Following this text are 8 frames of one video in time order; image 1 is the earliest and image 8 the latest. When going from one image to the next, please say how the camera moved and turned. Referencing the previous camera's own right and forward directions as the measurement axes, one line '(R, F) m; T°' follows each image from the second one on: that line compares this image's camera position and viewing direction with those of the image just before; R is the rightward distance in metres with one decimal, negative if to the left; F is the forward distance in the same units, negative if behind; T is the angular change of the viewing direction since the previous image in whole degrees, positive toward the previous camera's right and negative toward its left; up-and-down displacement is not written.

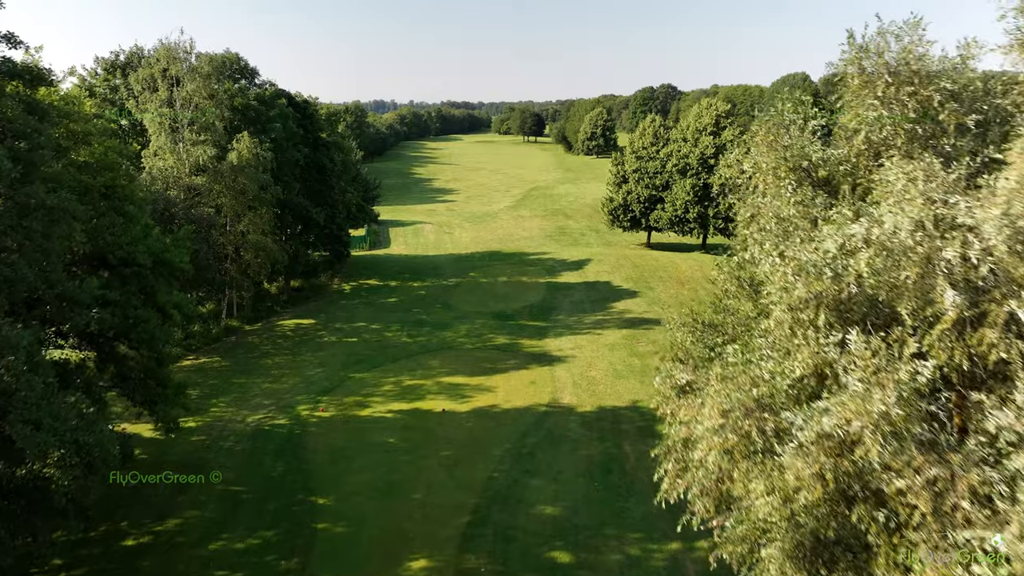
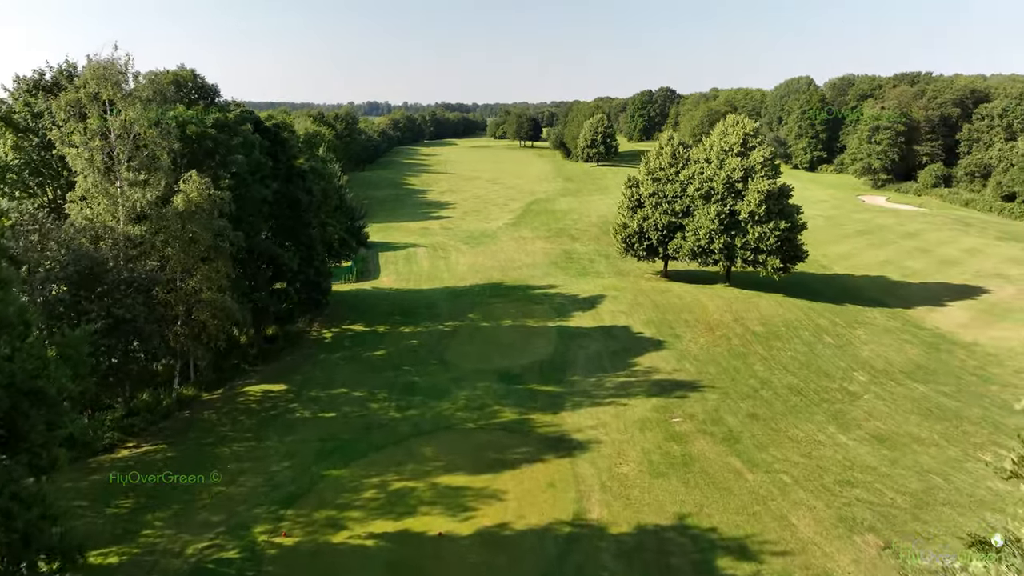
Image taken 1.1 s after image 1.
(-0.4, +3.8) m; 0°
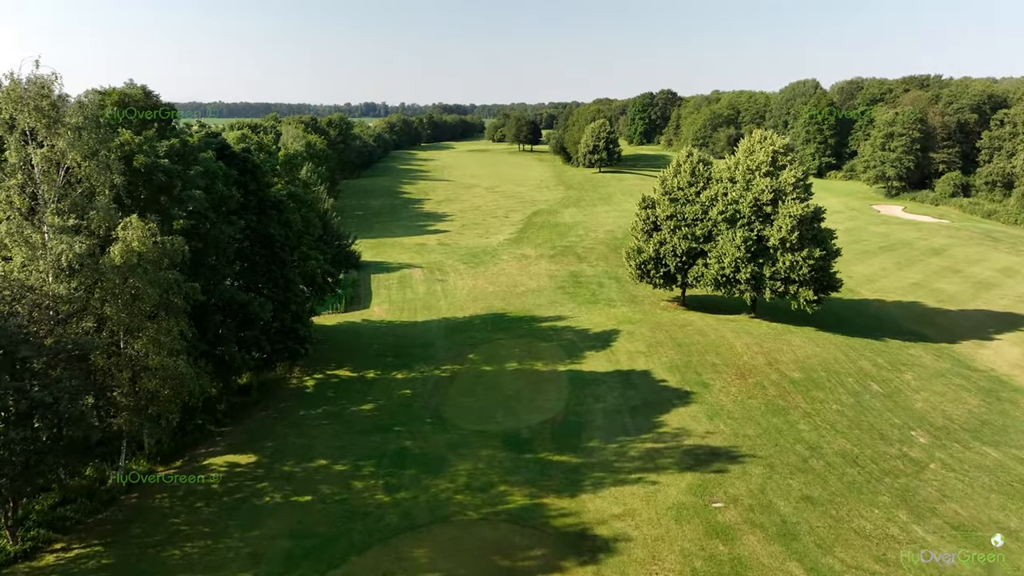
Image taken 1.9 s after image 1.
(-0.3, +3.1) m; 0°
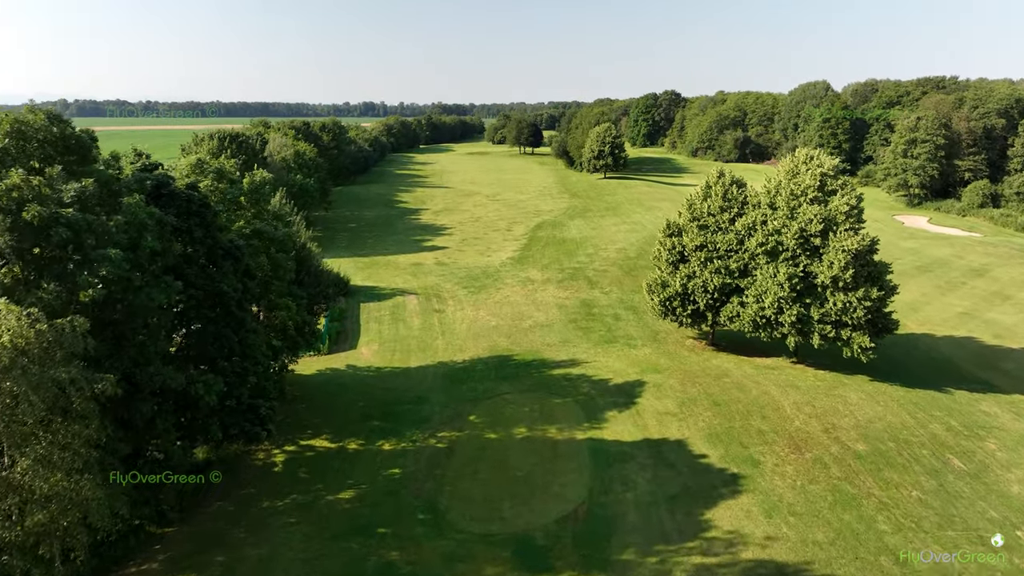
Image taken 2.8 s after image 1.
(-0.3, +3.9) m; 0°
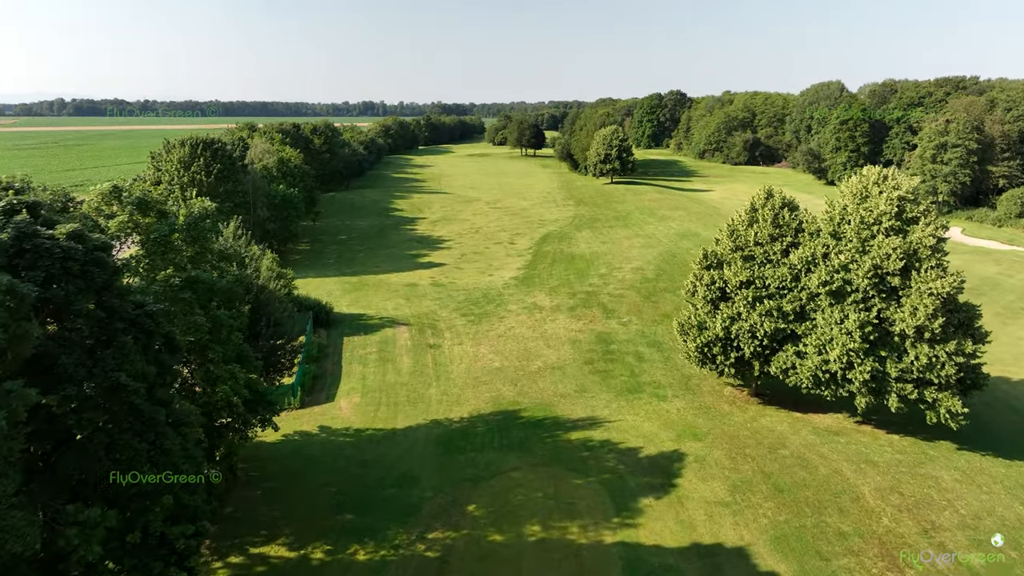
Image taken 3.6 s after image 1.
(-0.2, +4.5) m; 0°
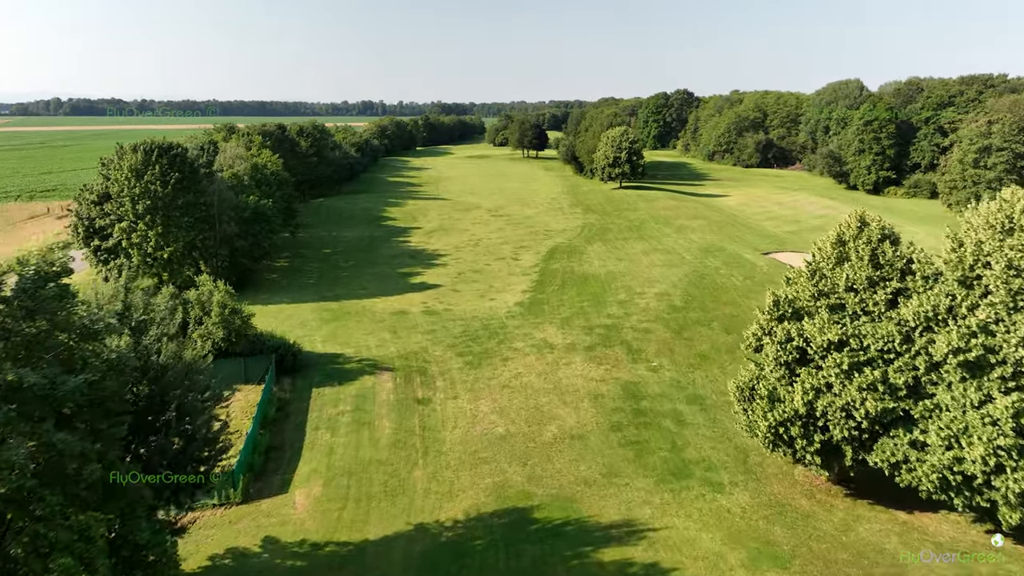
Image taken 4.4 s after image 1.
(-0.2, +5.7) m; 0°
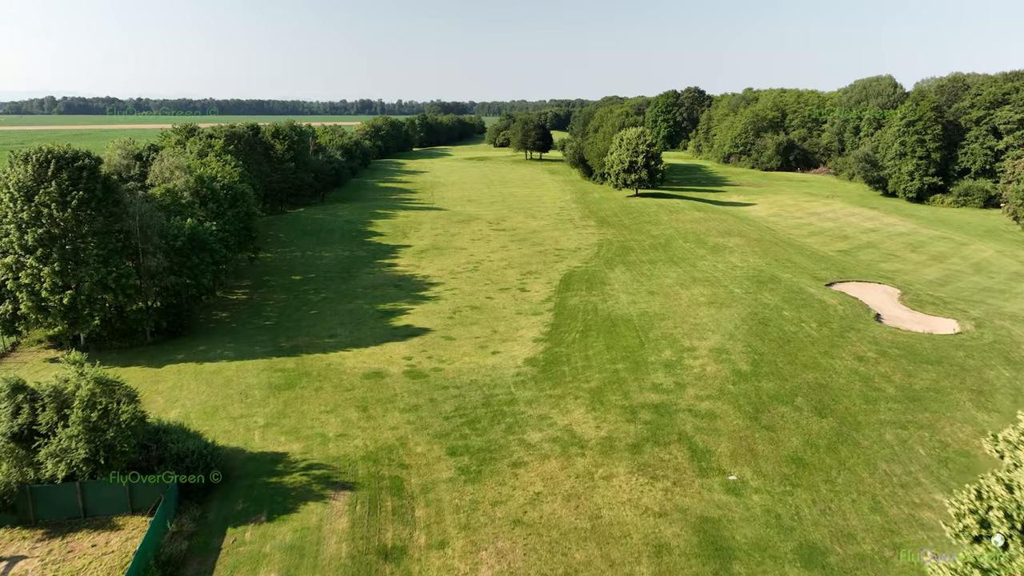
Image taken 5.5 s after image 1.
(-0.4, +8.6) m; 0°
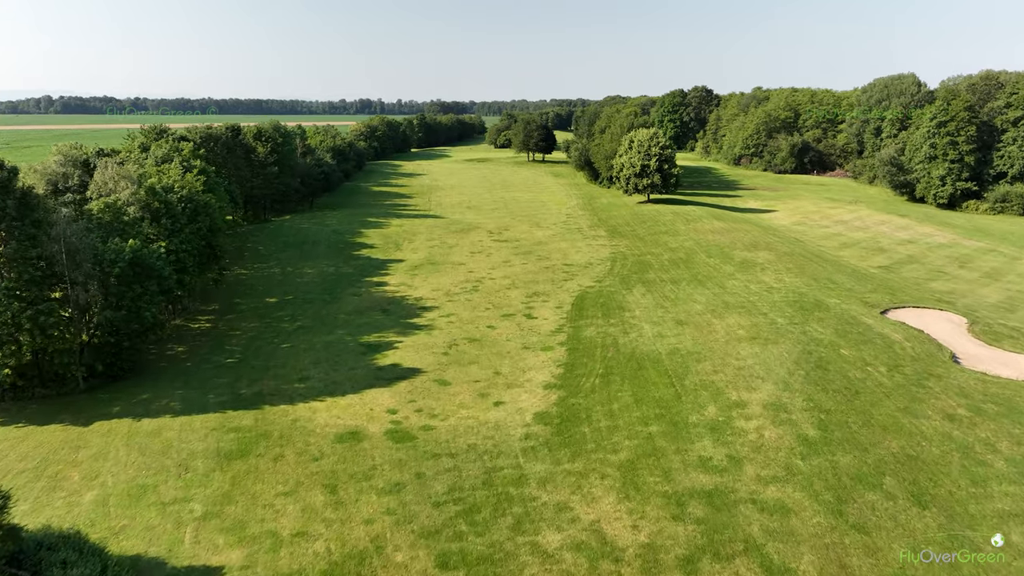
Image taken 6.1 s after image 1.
(-0.2, +5.2) m; 0°
